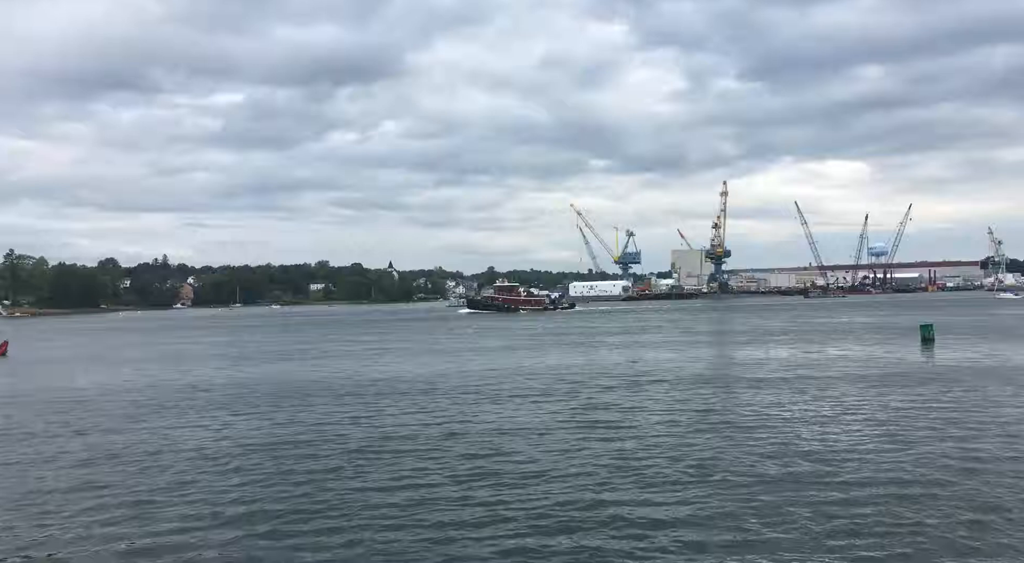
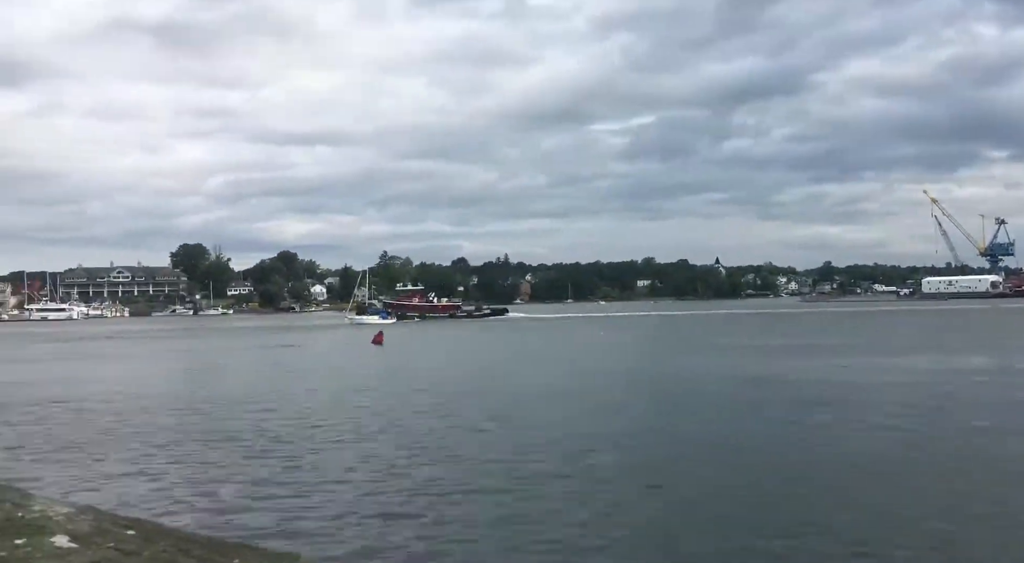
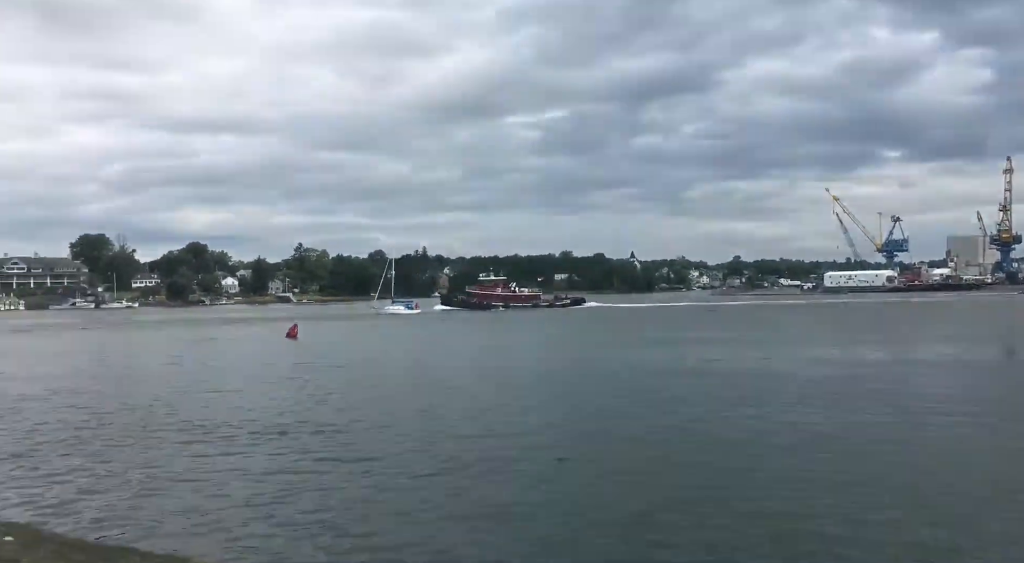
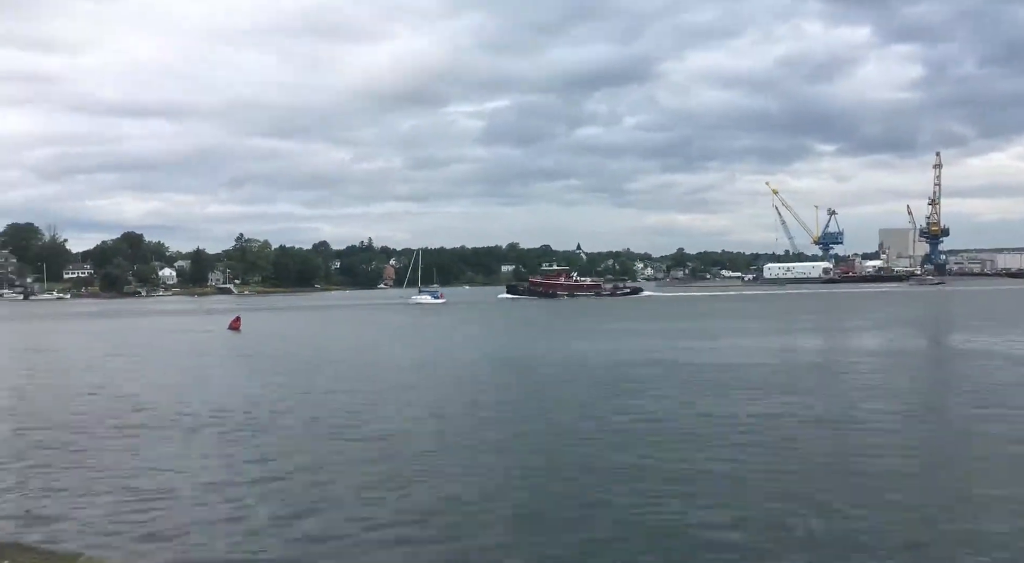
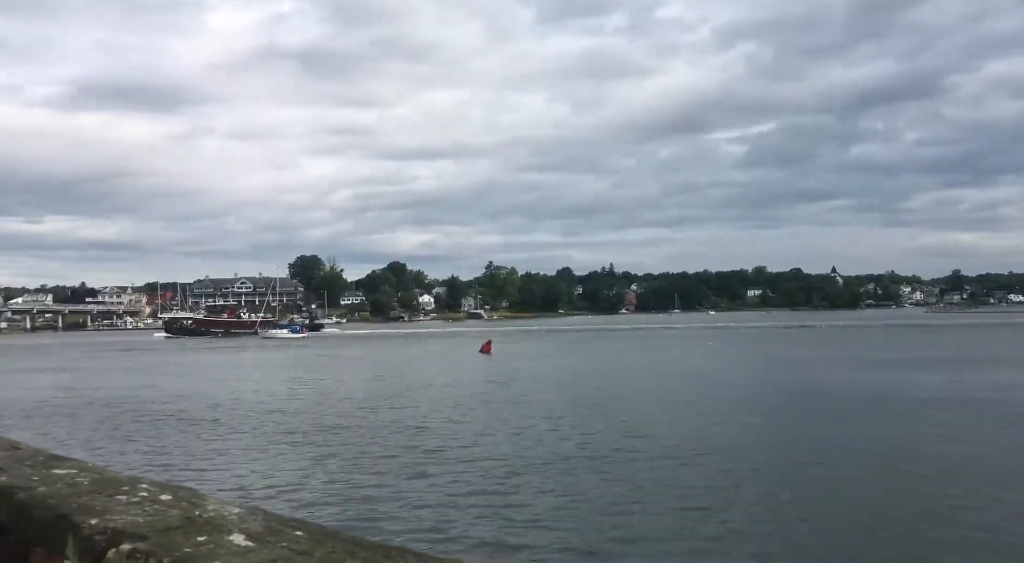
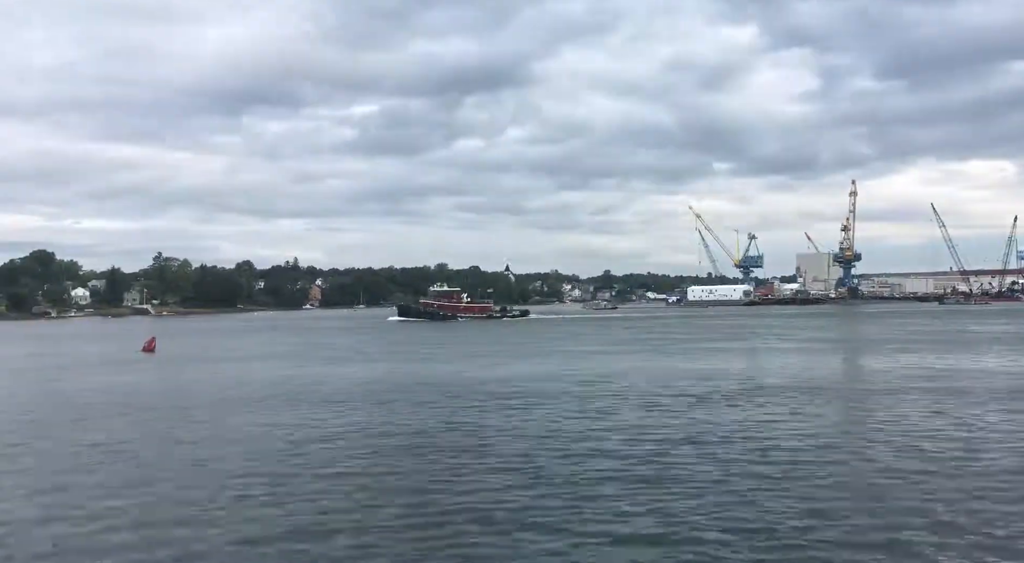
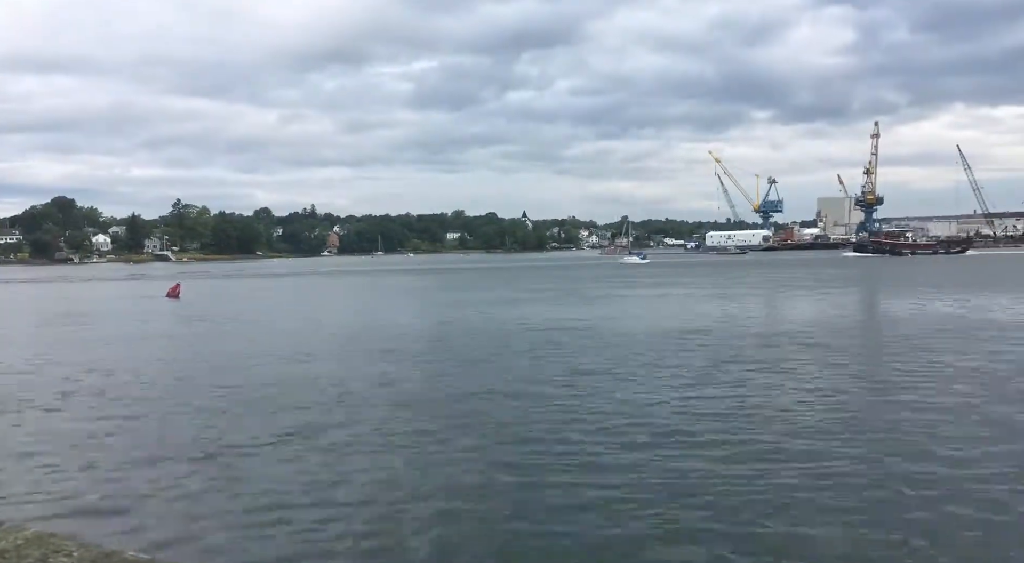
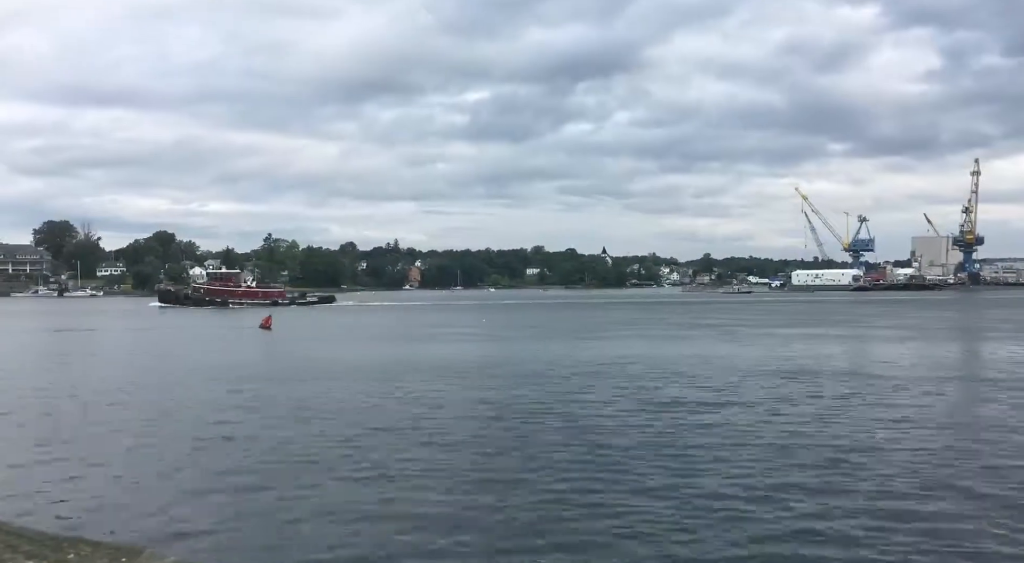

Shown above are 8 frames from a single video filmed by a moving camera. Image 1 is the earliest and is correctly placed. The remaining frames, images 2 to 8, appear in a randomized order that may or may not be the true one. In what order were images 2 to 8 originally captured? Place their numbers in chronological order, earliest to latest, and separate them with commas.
6, 8, 7, 4, 3, 2, 5
